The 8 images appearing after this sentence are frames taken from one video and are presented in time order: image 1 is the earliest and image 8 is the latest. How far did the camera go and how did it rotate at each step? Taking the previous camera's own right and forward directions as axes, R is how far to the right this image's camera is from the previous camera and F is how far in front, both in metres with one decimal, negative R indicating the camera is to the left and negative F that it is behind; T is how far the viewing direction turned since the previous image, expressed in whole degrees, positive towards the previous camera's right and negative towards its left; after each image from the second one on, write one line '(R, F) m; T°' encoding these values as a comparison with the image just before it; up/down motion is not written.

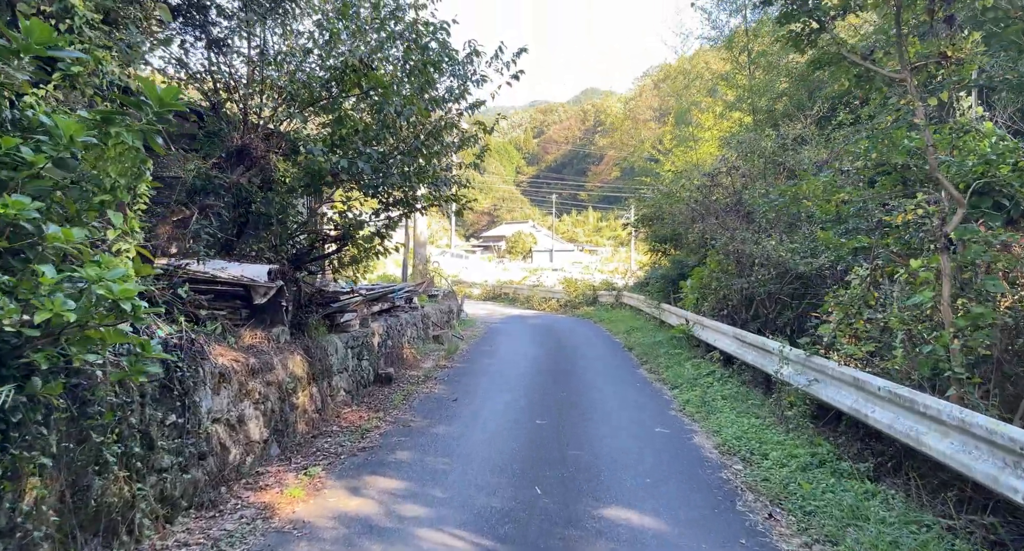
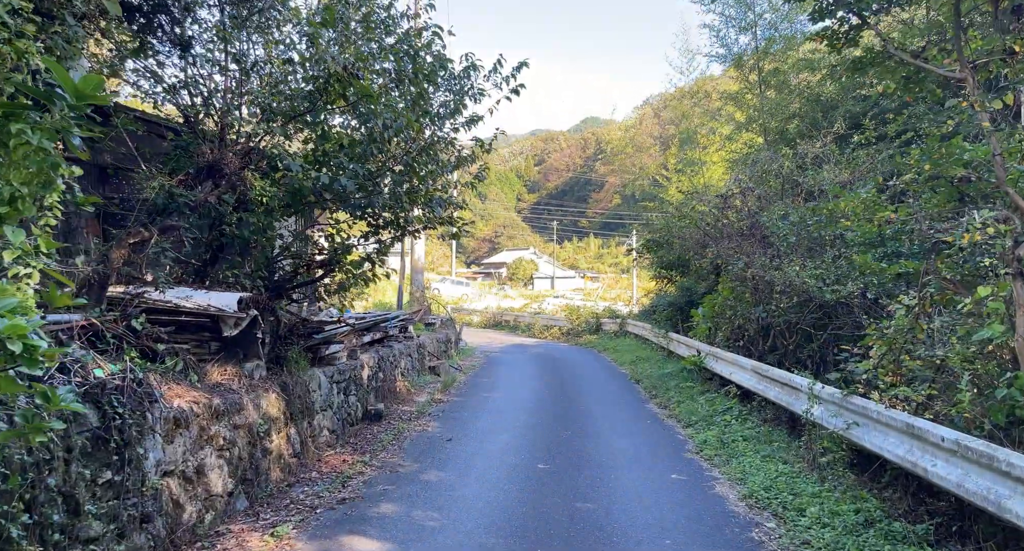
(0.0, +0.7) m; 0°
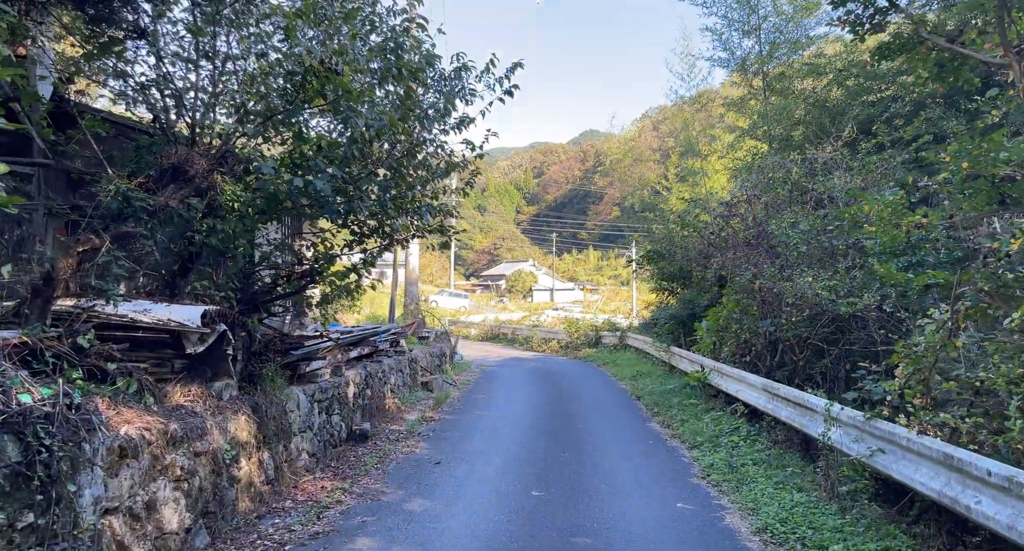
(+0.1, +0.5) m; 0°
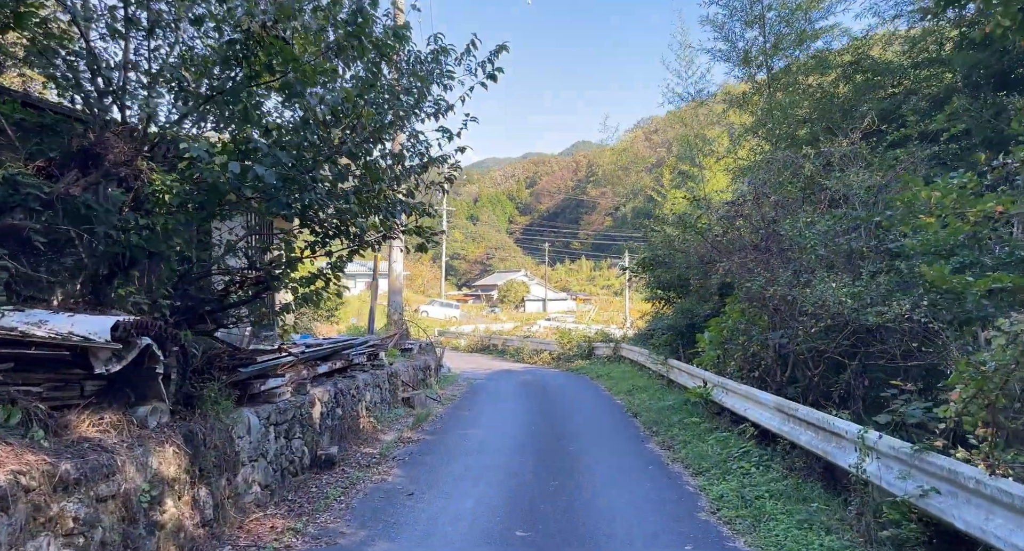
(+0.1, +0.9) m; +1°
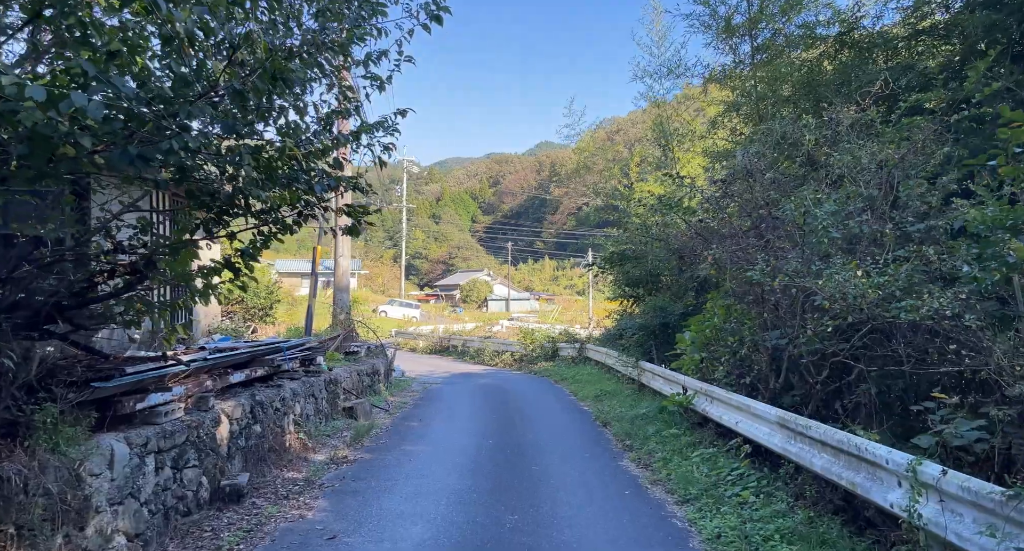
(+0.1, +1.4) m; +3°
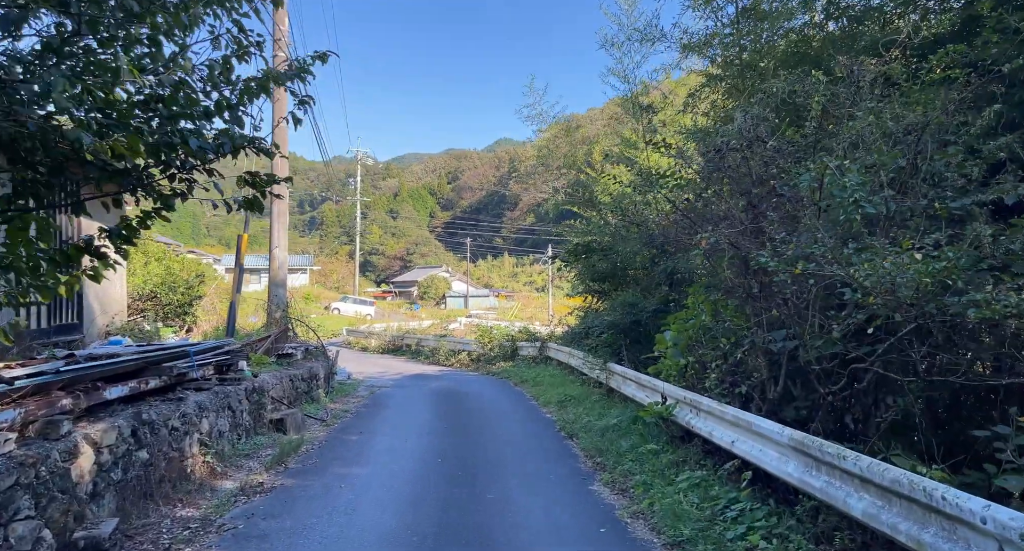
(+0.1, +1.4) m; +3°
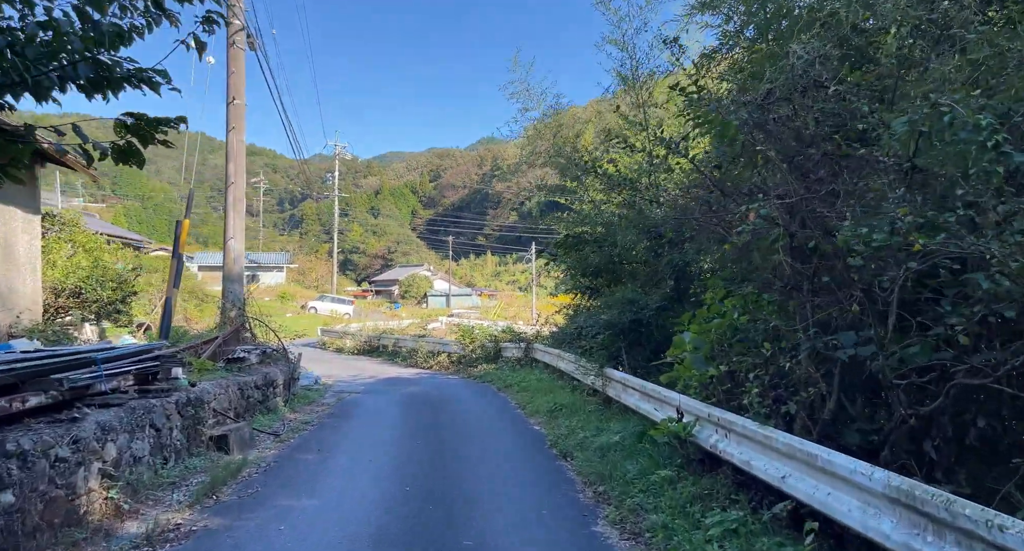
(0.0, +1.4) m; +1°
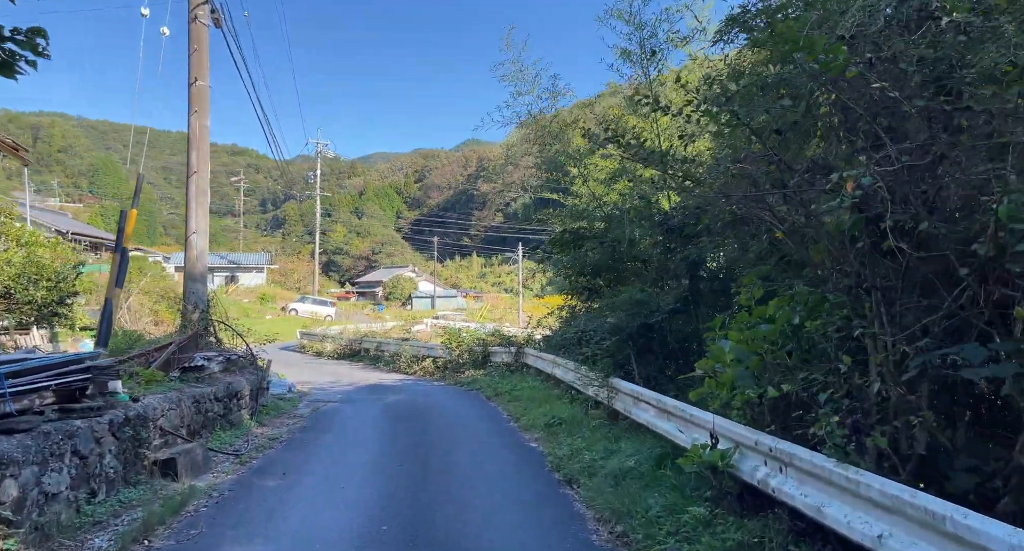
(-0.1, +1.1) m; +1°
